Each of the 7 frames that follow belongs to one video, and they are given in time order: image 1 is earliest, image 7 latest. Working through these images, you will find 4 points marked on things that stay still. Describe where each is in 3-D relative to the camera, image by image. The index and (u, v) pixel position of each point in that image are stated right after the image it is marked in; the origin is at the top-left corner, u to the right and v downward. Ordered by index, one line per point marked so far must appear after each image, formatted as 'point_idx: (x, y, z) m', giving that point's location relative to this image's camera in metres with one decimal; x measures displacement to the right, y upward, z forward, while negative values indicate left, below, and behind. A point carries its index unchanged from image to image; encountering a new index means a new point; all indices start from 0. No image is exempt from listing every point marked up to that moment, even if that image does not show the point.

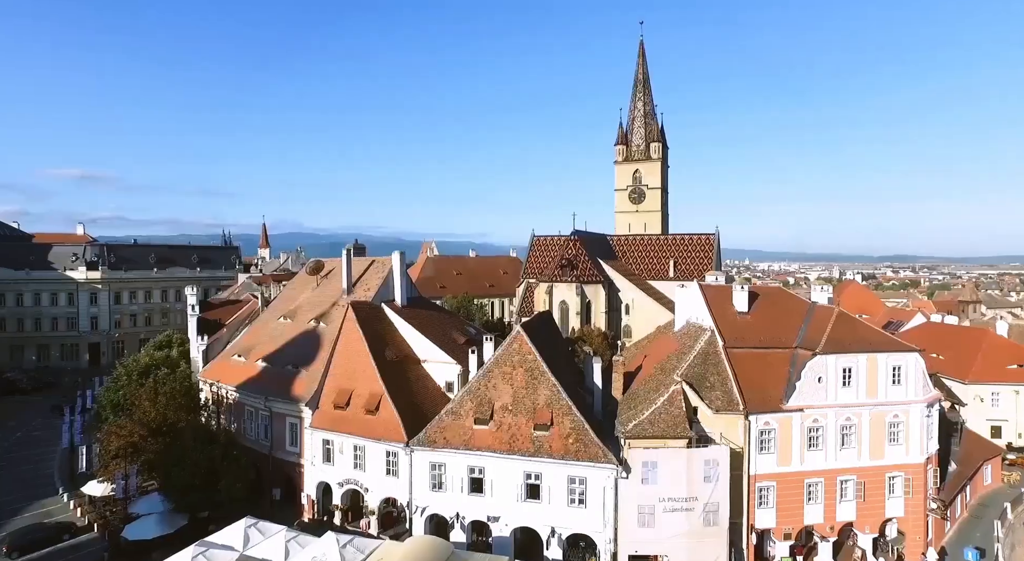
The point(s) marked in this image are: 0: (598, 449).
0: (+2.6, -5.1, +19.2) m
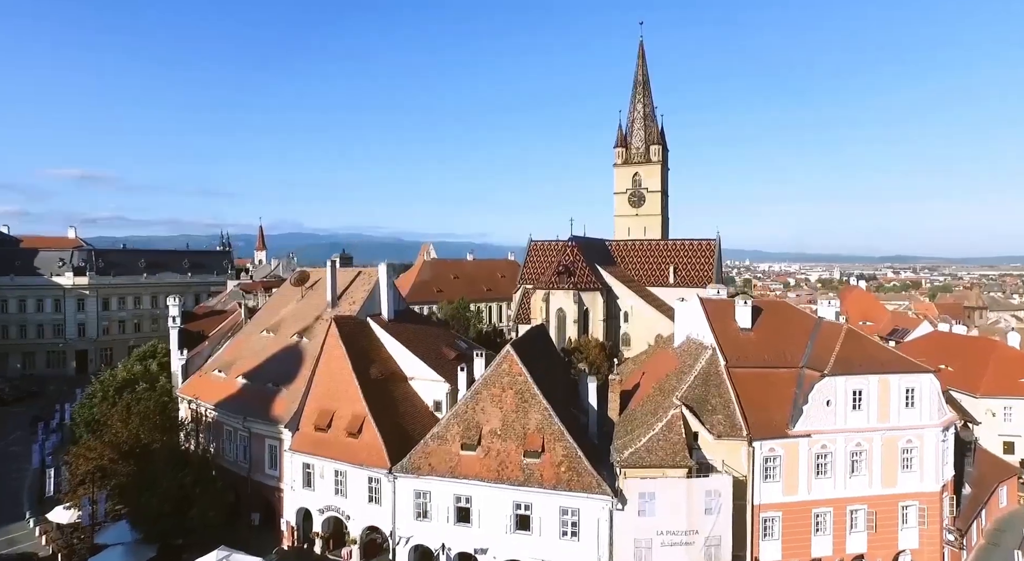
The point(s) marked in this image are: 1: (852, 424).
0: (+2.3, -5.7, +18.0) m
1: (+10.4, -4.4, +19.3) m
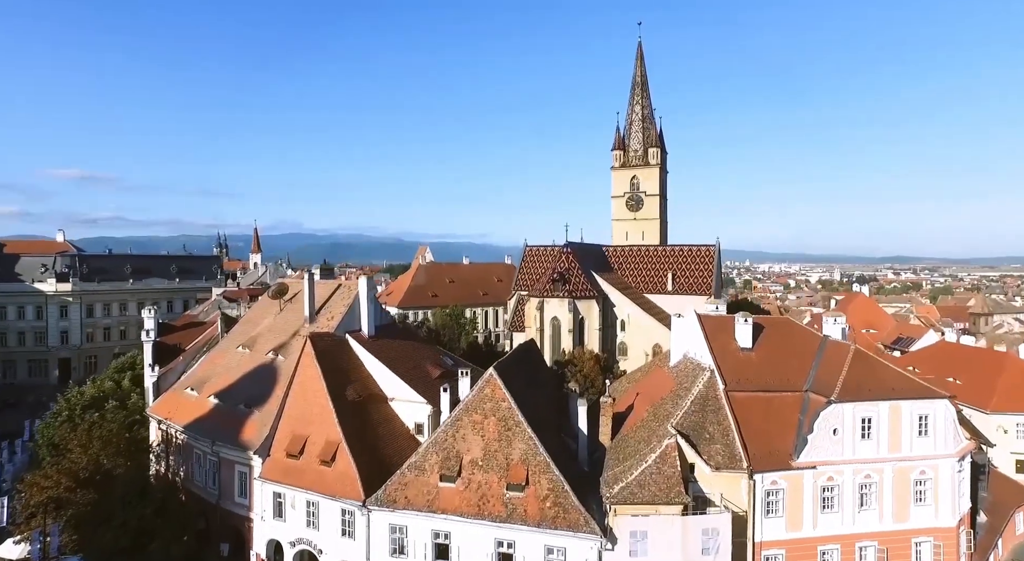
0: (+1.8, -6.2, +16.6) m
1: (+9.9, -4.9, +17.9) m
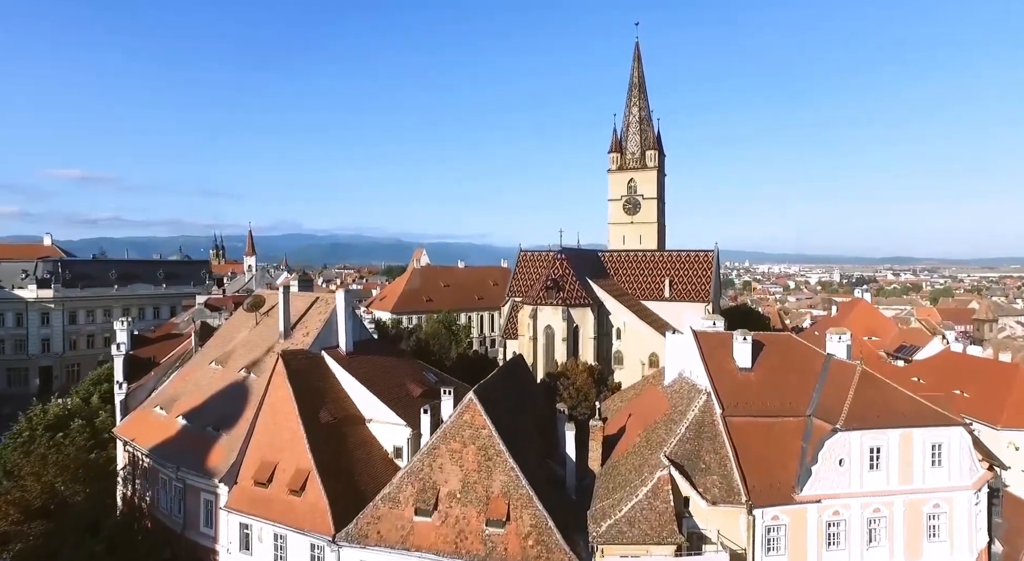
0: (+1.3, -6.7, +15.3) m
1: (+9.4, -5.4, +16.6) m
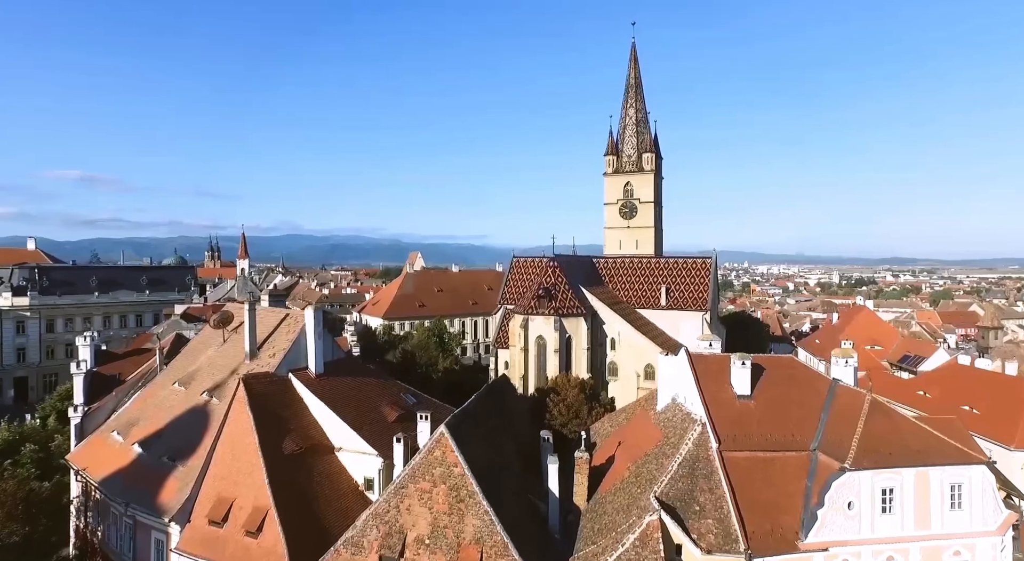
0: (+0.6, -7.3, +13.7) m
1: (+8.8, -6.0, +15.0) m
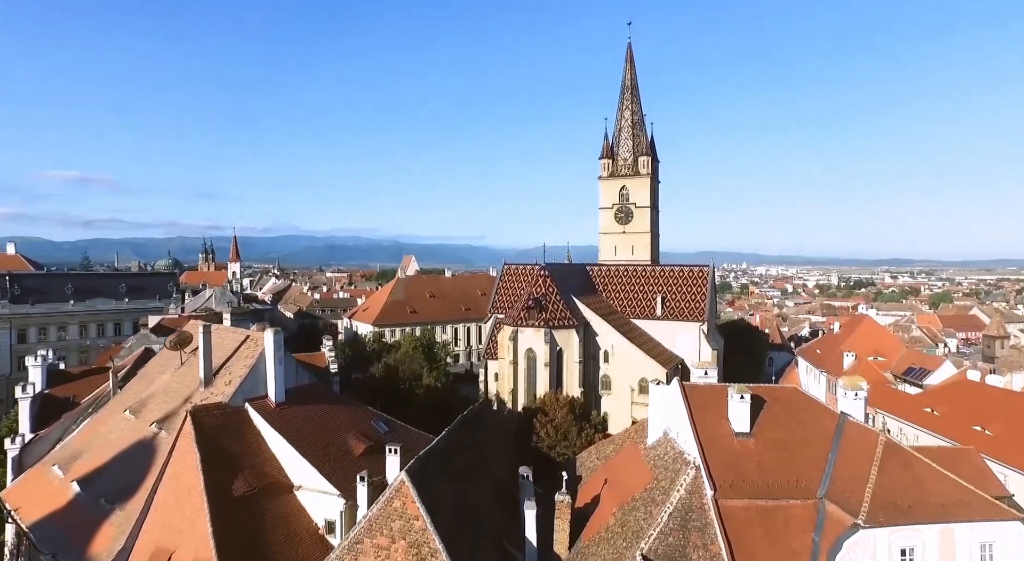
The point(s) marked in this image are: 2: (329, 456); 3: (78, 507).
0: (0.0, -7.9, +11.9) m
1: (+8.1, -6.6, +13.2) m
2: (-5.6, -5.3, +19.2) m
3: (-12.4, -6.5, +18.0) m
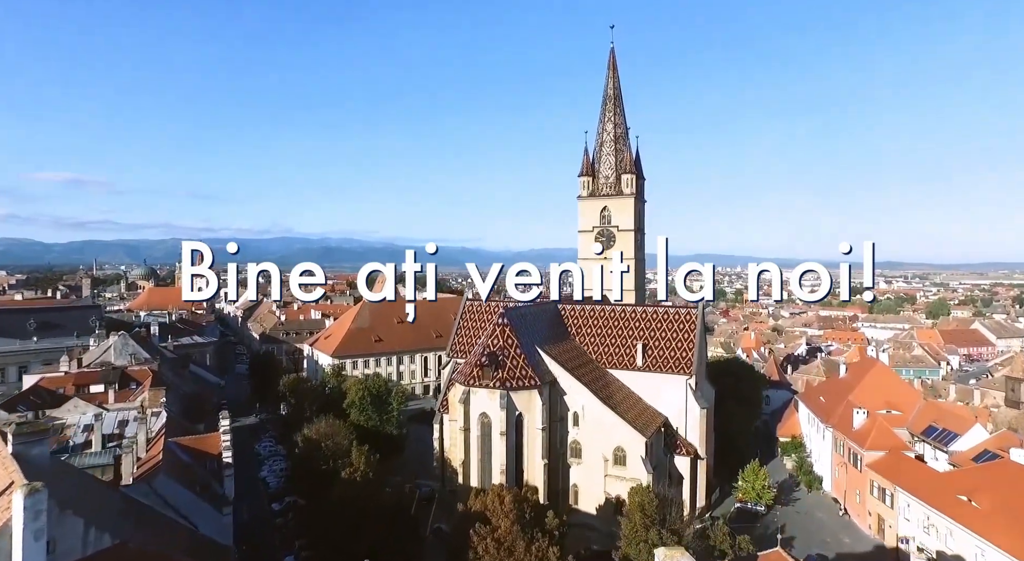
0: (-2.6, -10.6, +5.2) m
1: (+5.6, -9.4, +6.5) m
2: (-8.2, -8.0, +12.4) m
3: (-14.9, -9.2, +11.2) m
